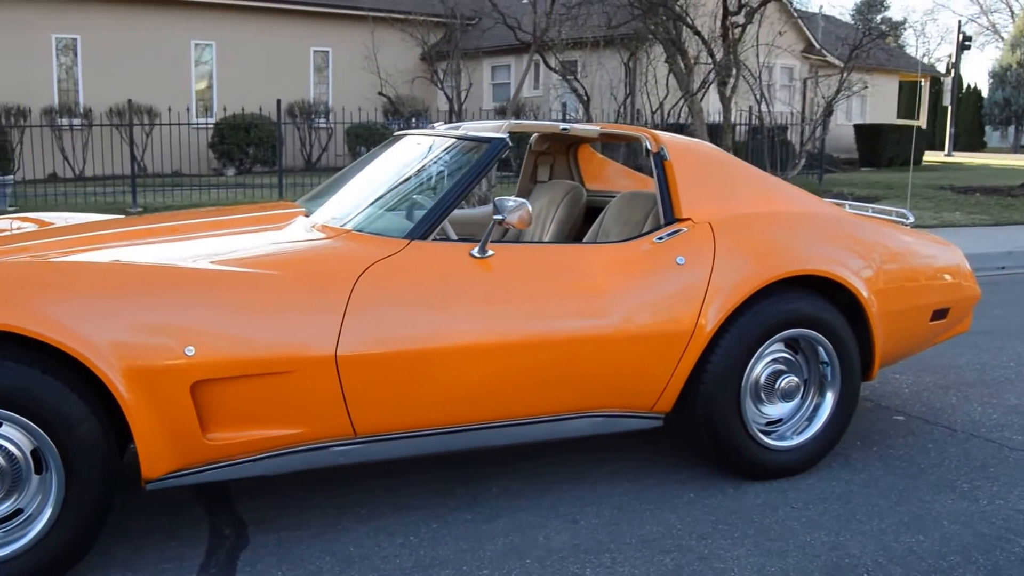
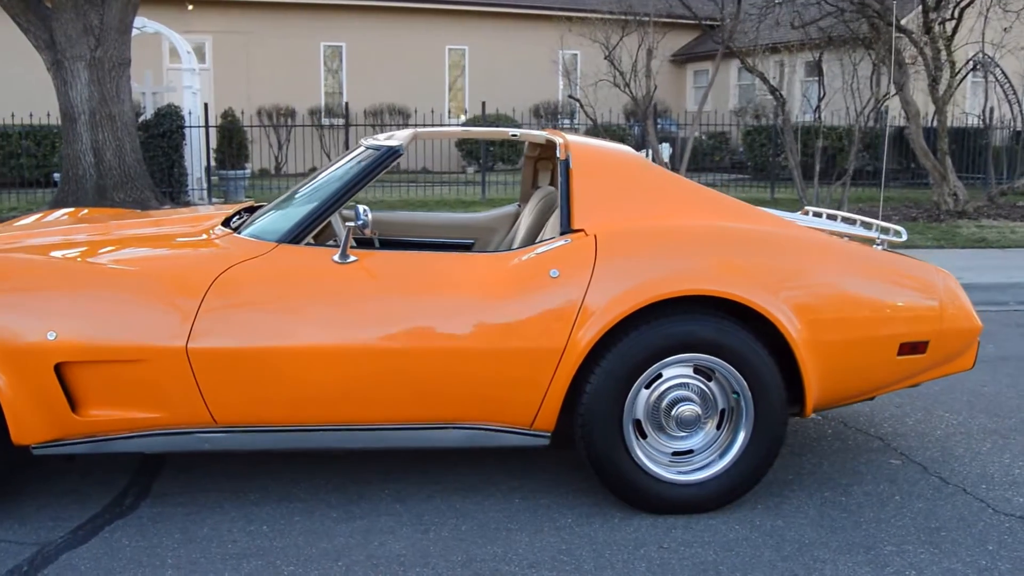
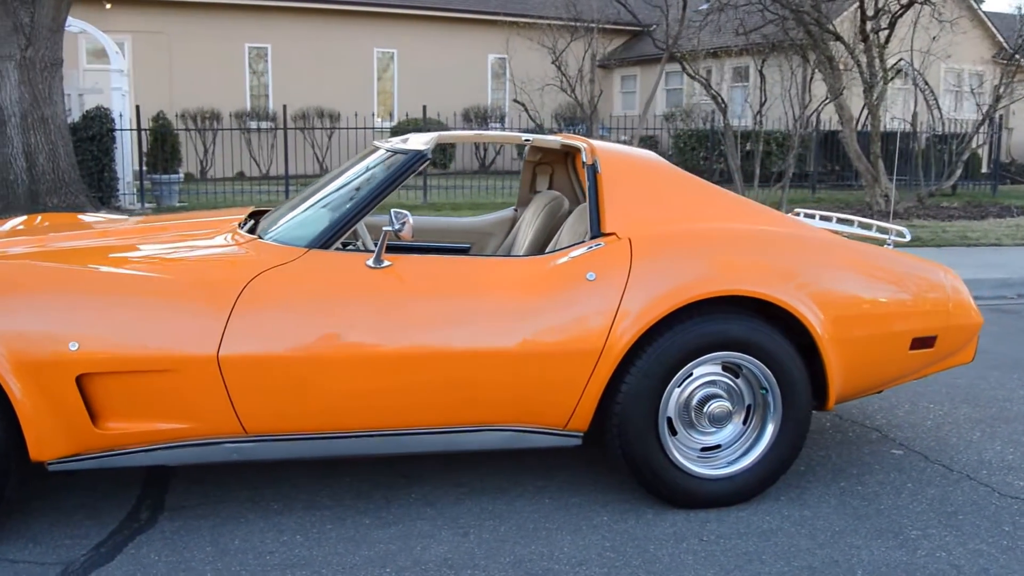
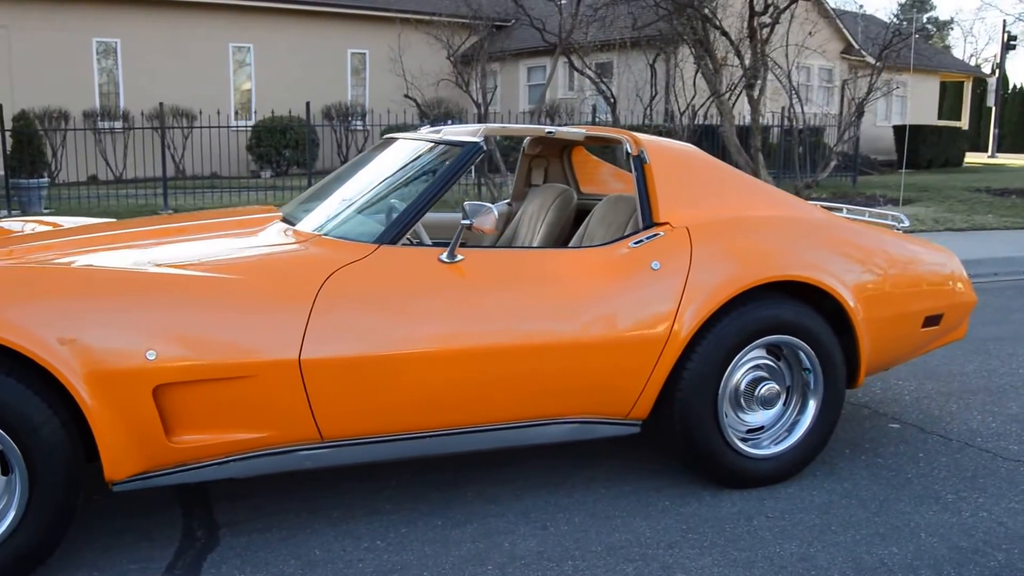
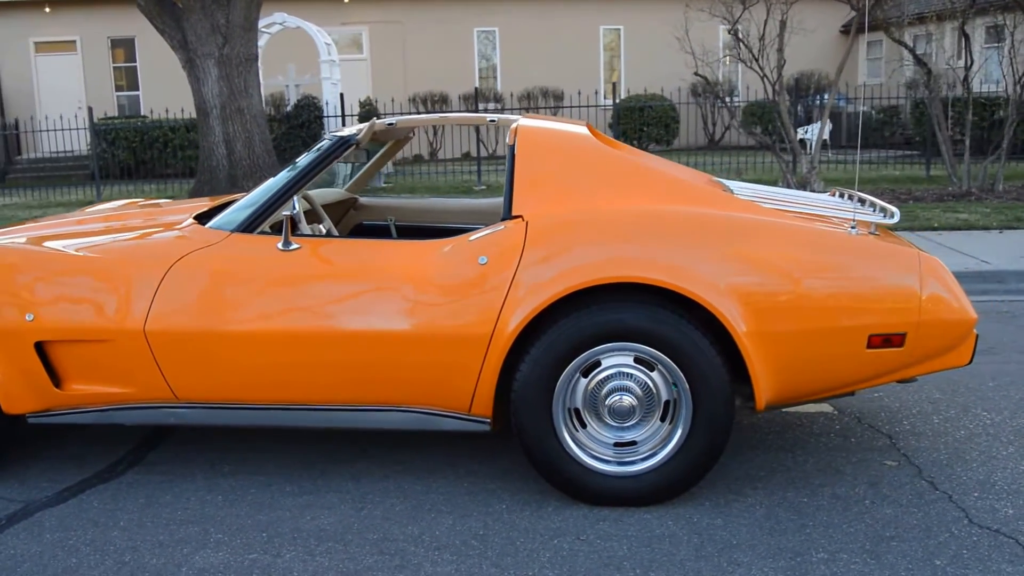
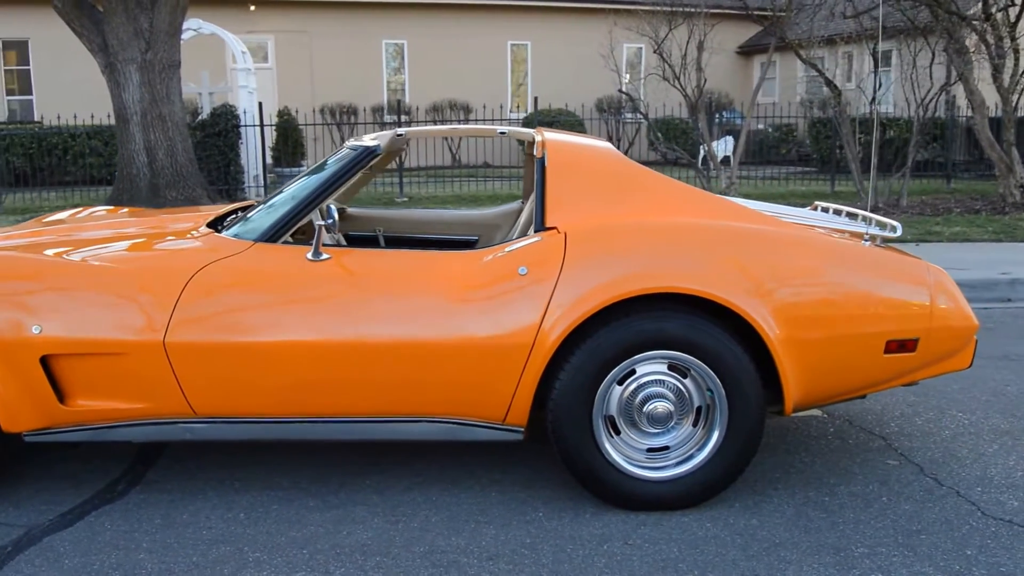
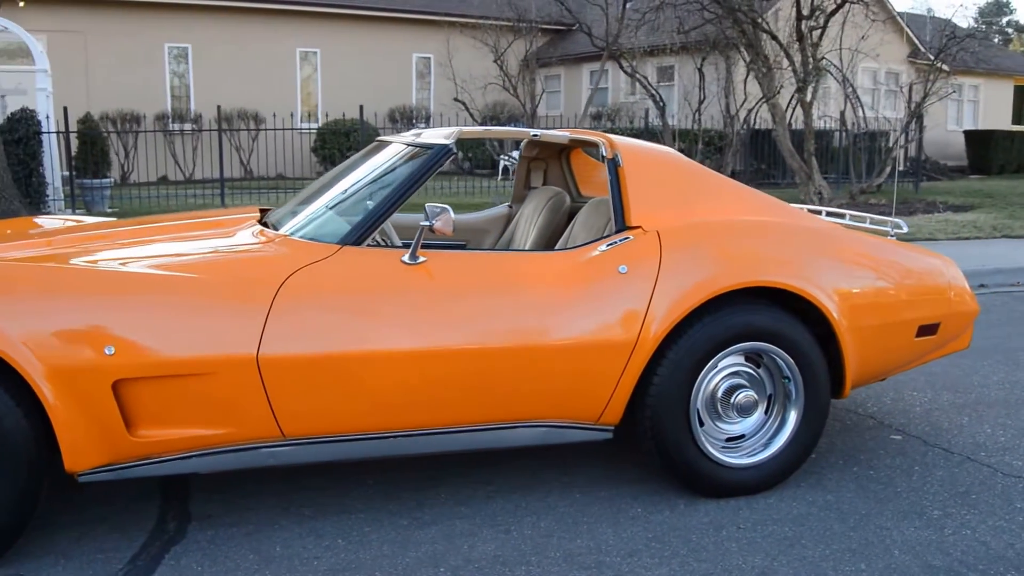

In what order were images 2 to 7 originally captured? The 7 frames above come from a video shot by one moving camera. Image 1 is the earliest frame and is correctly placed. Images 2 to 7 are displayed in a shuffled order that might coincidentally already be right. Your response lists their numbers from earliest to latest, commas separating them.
4, 7, 3, 2, 6, 5
